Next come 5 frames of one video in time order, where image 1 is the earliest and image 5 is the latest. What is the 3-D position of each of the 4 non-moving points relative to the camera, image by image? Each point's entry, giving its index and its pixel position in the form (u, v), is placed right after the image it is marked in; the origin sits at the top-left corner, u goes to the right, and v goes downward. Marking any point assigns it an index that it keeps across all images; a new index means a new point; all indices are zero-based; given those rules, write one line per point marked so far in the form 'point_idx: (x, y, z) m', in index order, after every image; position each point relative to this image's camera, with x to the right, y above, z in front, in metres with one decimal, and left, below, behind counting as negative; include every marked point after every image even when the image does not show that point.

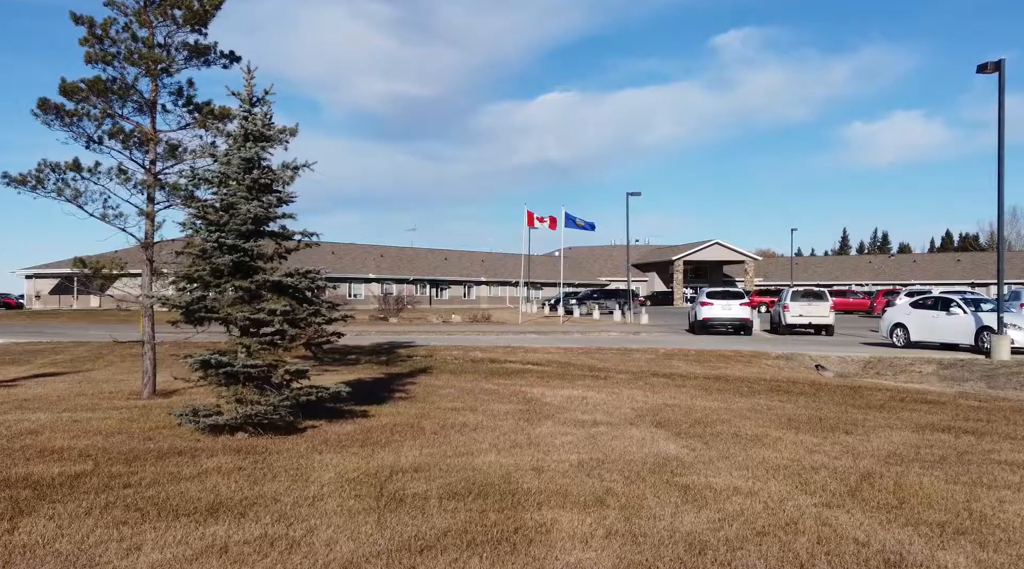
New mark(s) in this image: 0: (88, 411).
0: (-5.8, -1.7, +10.5) m
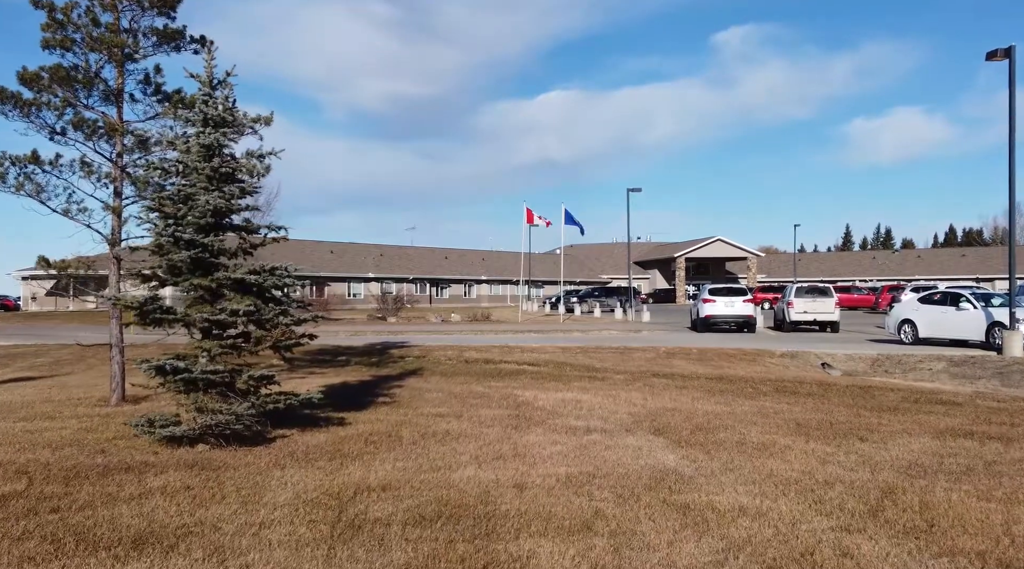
0: (-6.0, -1.7, +9.8) m
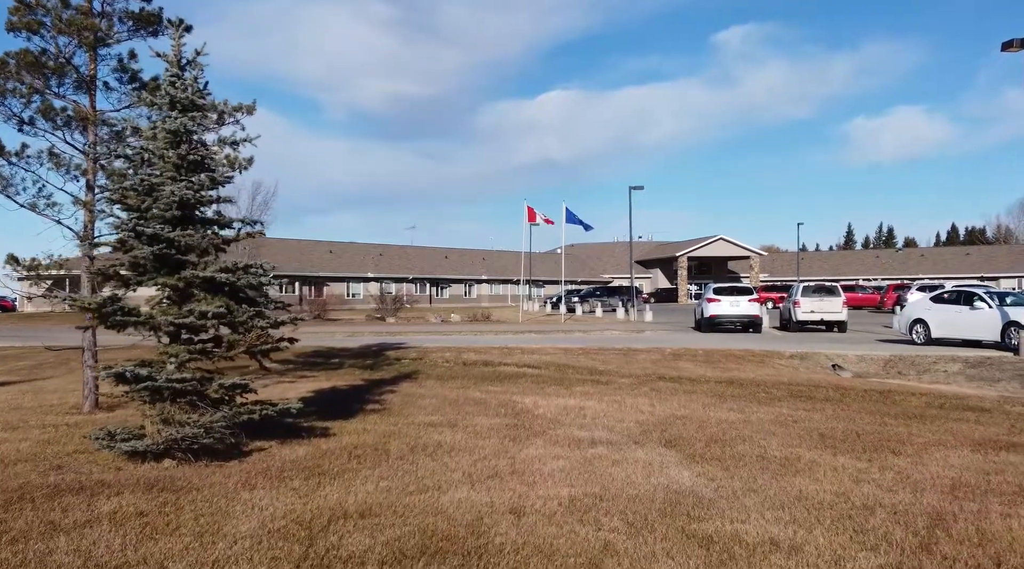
0: (-6.0, -1.7, +9.1) m
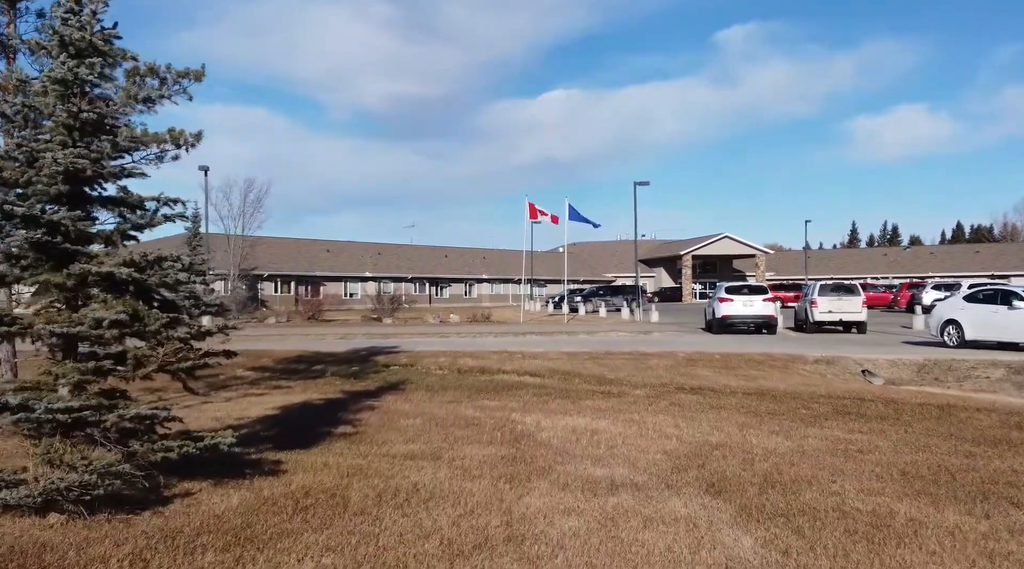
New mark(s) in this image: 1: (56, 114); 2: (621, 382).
0: (-6.0, -1.7, +7.4) m
1: (-3.3, +1.2, +5.6) m
2: (+2.1, -1.8, +14.5) m
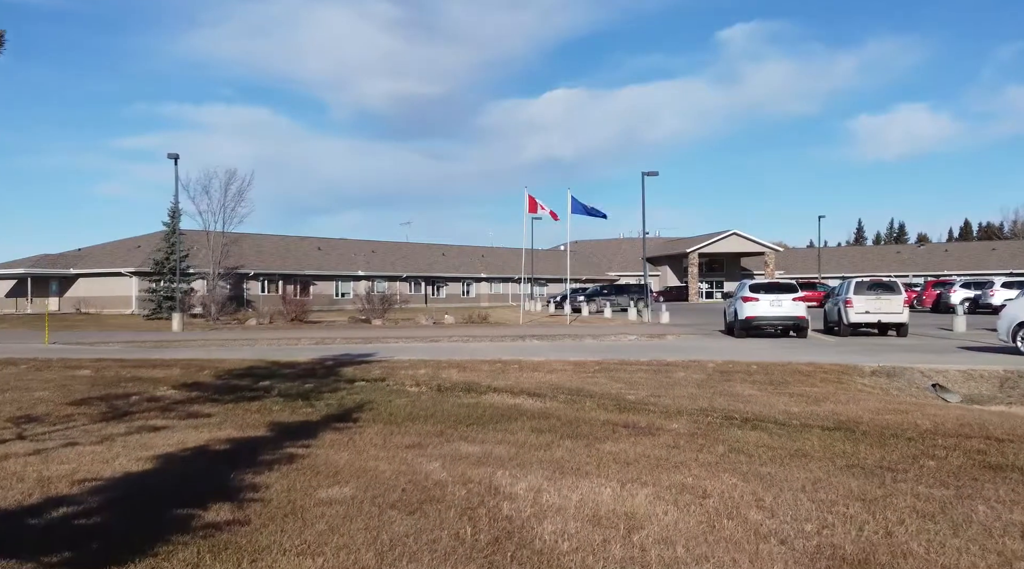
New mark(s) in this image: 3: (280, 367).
0: (-6.2, -1.7, +3.9) m
1: (-3.5, +1.3, +2.1) m
2: (+1.9, -1.8, +11.1) m
3: (-5.2, -1.8, +17.1) m
